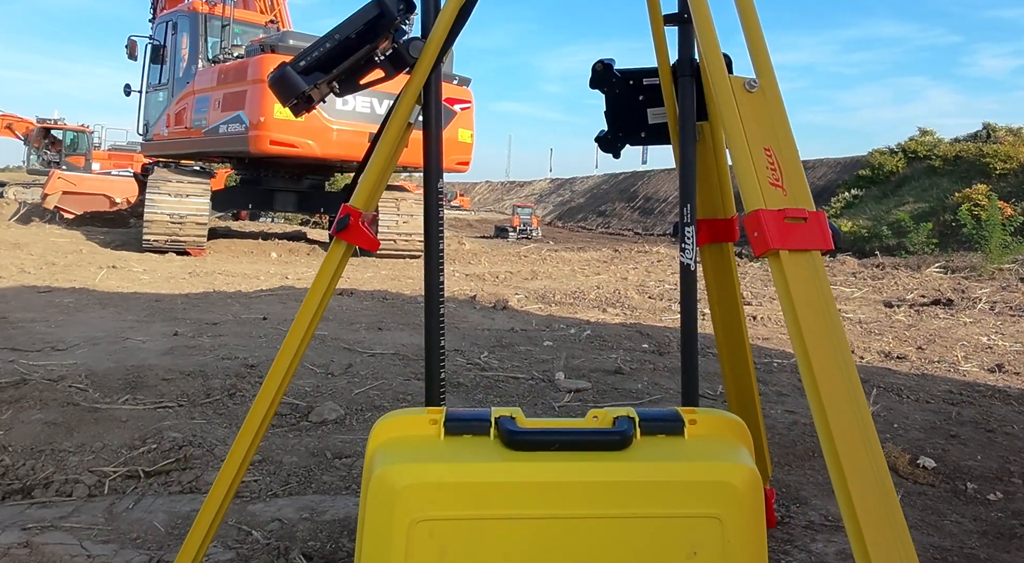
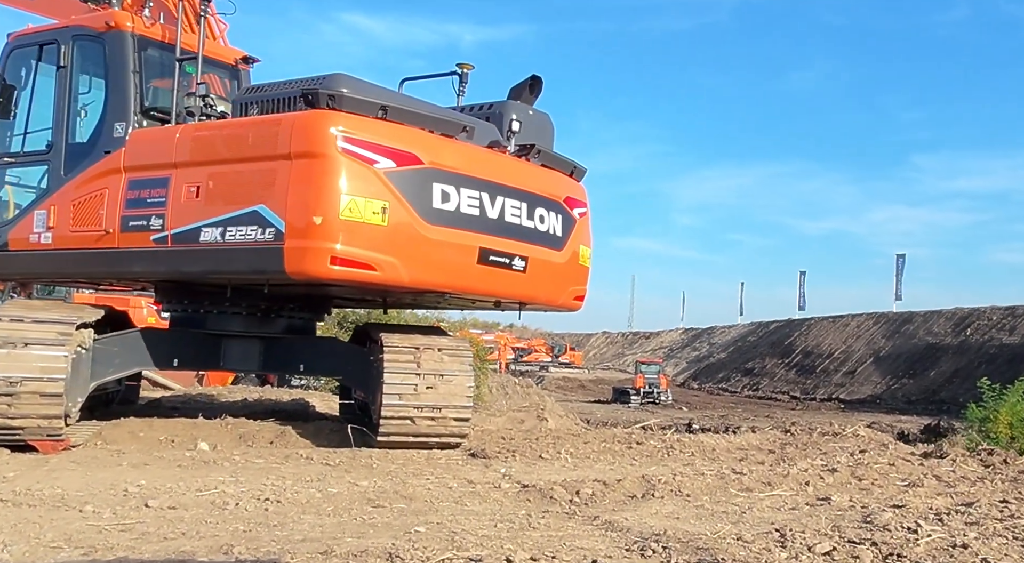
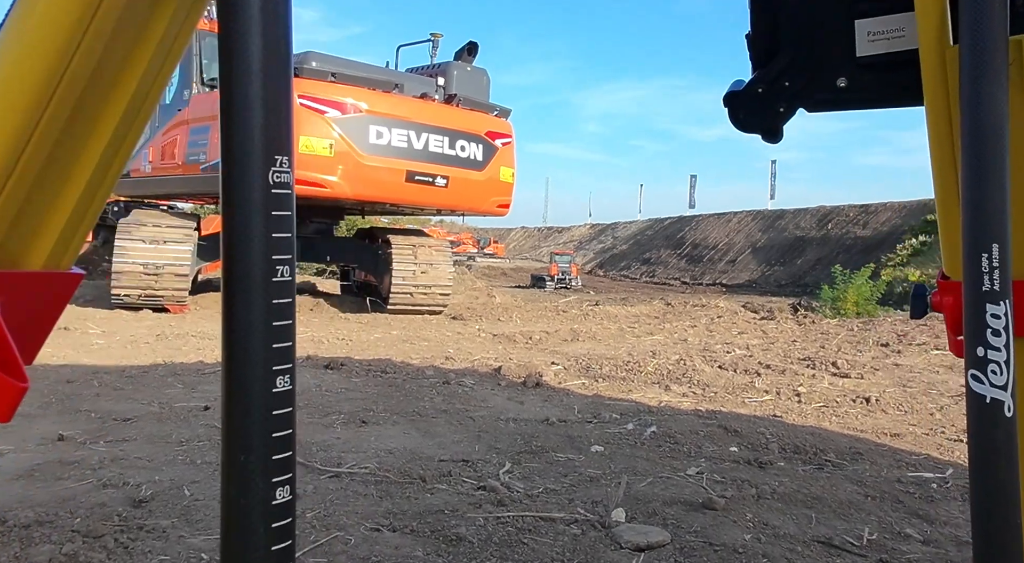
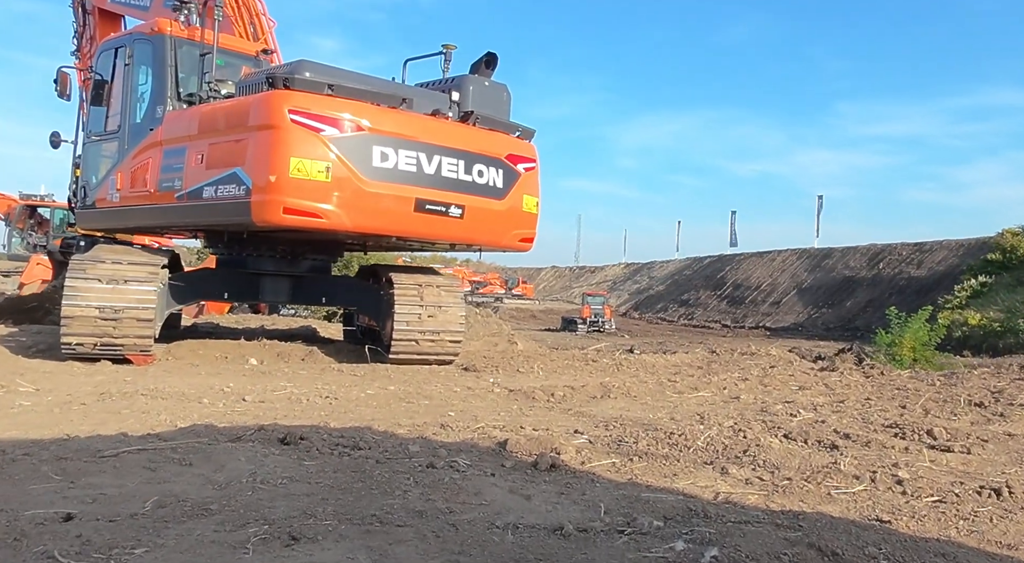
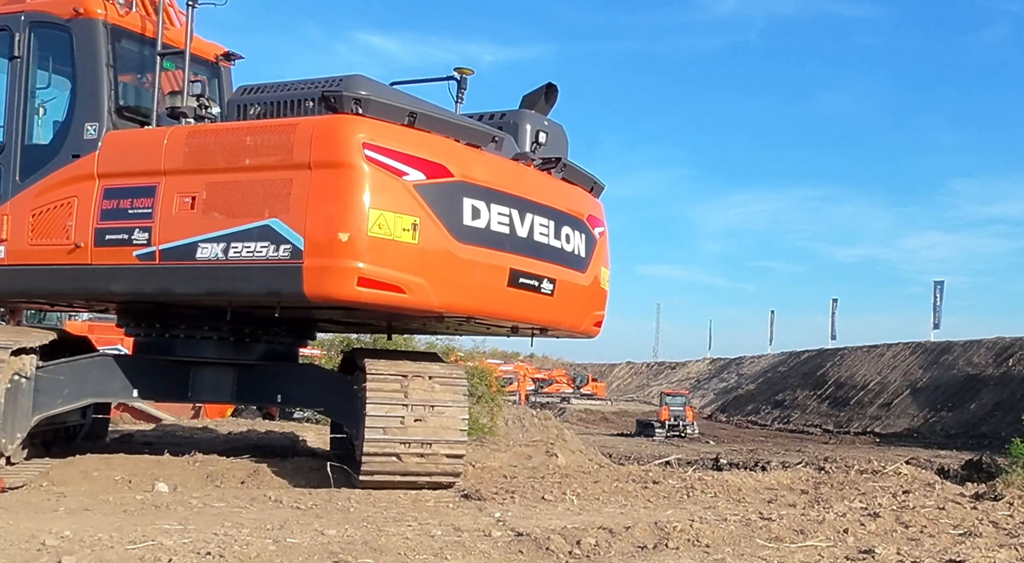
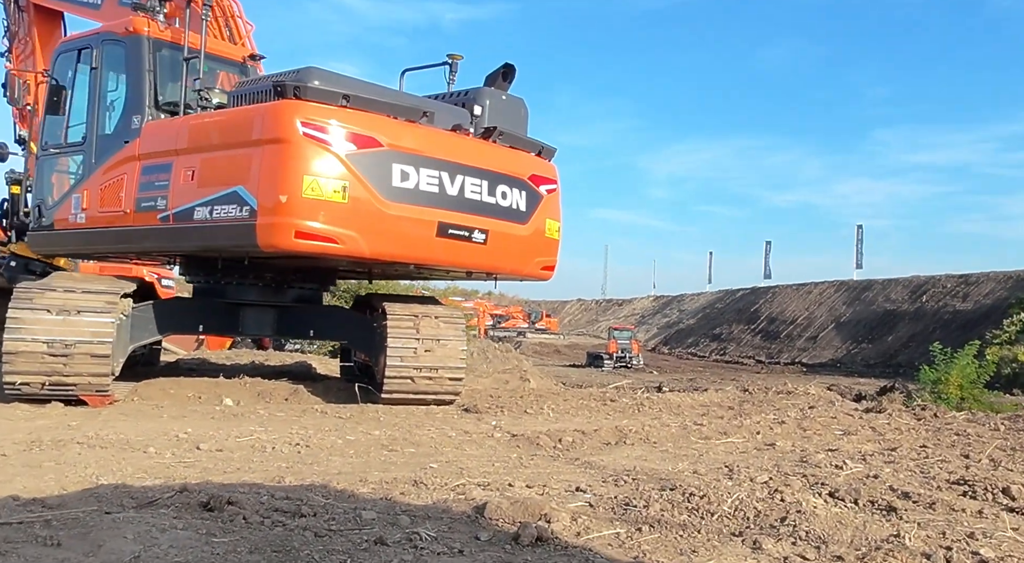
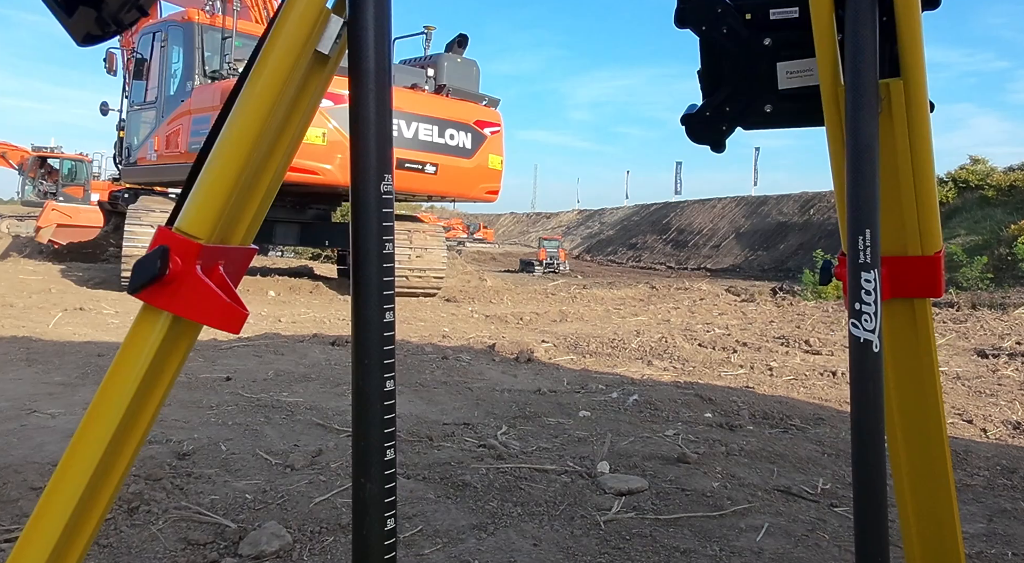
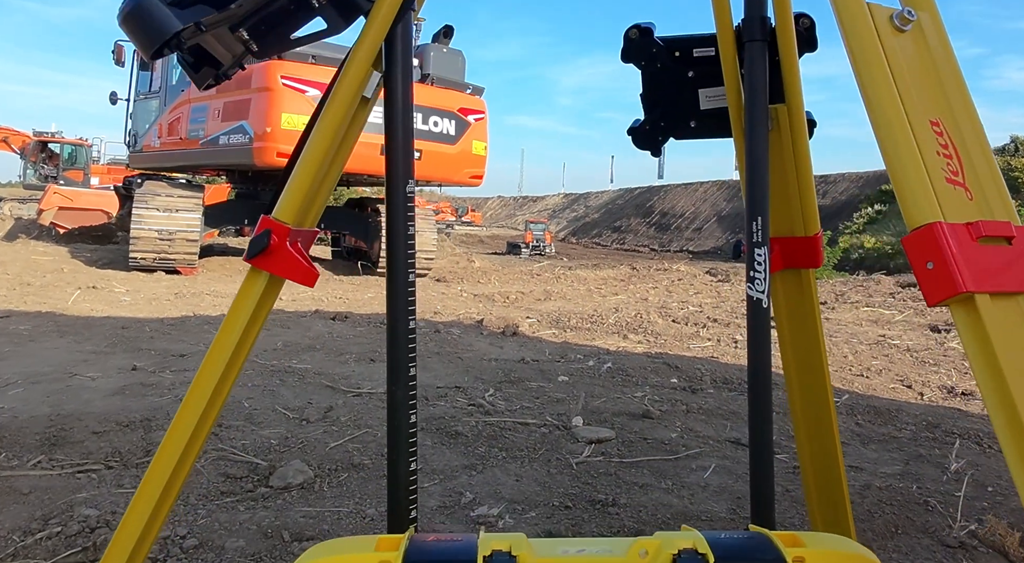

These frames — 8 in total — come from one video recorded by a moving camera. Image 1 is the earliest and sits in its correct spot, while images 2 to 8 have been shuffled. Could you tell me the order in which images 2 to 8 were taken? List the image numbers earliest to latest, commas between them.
8, 7, 3, 4, 6, 2, 5
